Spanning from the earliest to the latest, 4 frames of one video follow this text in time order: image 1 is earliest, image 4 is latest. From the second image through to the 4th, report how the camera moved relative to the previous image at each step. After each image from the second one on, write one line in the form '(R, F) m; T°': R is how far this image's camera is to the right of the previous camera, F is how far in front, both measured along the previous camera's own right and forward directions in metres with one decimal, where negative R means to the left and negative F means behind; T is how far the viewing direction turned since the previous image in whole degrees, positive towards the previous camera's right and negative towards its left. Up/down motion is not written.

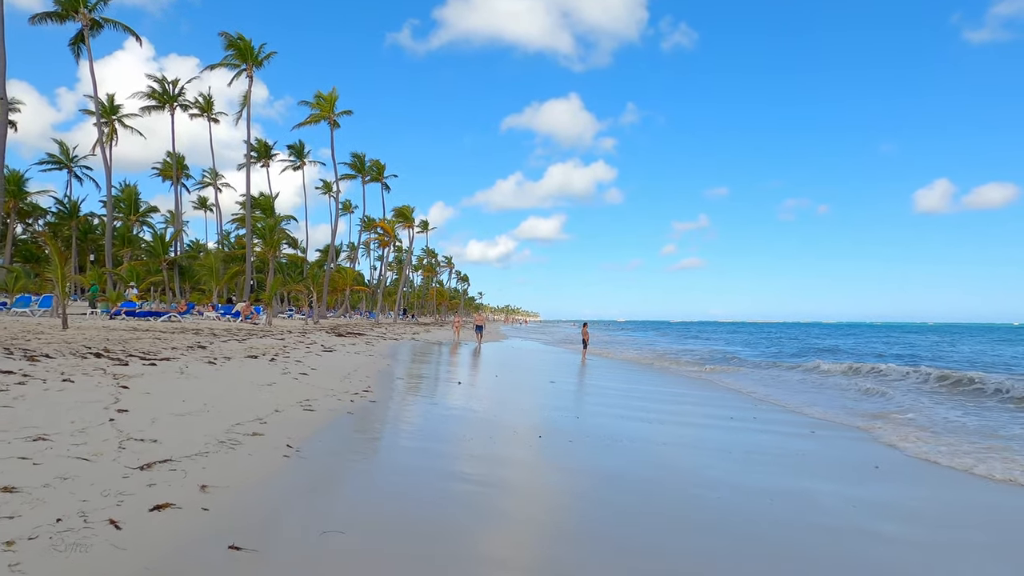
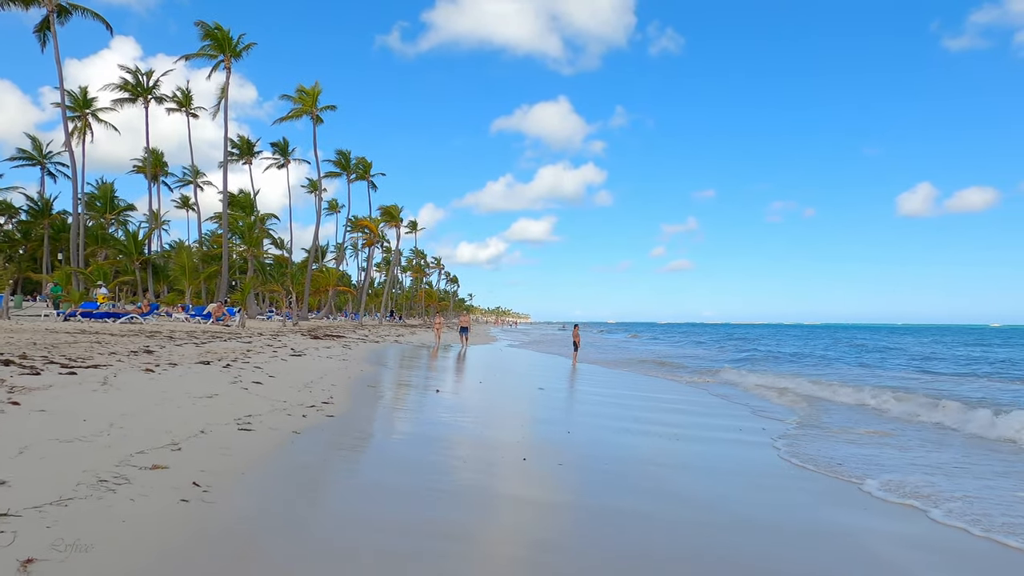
(+0.1, +0.9) m; +1°
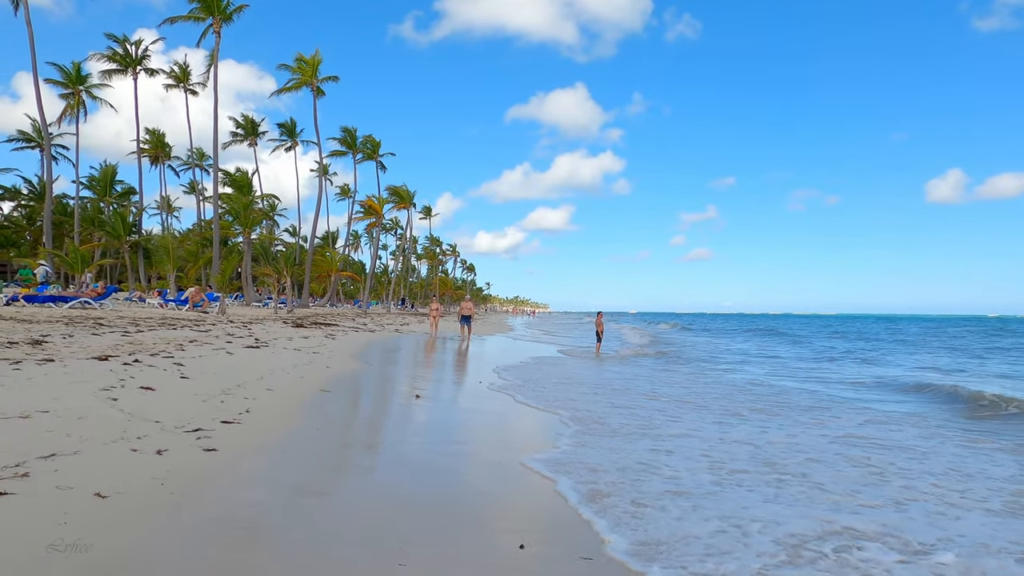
(+0.1, +2.4) m; -2°
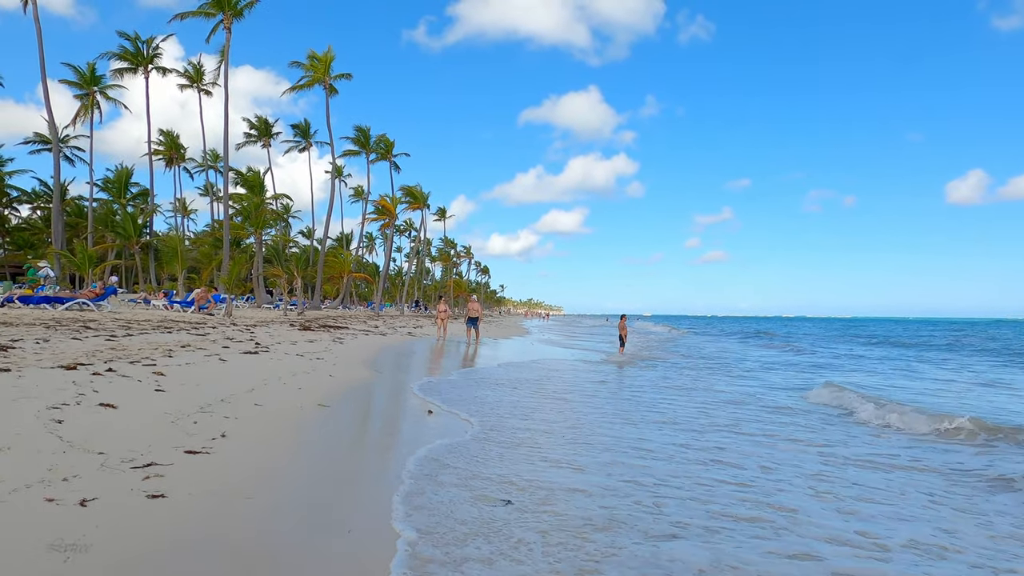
(-0.2, +0.9) m; -2°
